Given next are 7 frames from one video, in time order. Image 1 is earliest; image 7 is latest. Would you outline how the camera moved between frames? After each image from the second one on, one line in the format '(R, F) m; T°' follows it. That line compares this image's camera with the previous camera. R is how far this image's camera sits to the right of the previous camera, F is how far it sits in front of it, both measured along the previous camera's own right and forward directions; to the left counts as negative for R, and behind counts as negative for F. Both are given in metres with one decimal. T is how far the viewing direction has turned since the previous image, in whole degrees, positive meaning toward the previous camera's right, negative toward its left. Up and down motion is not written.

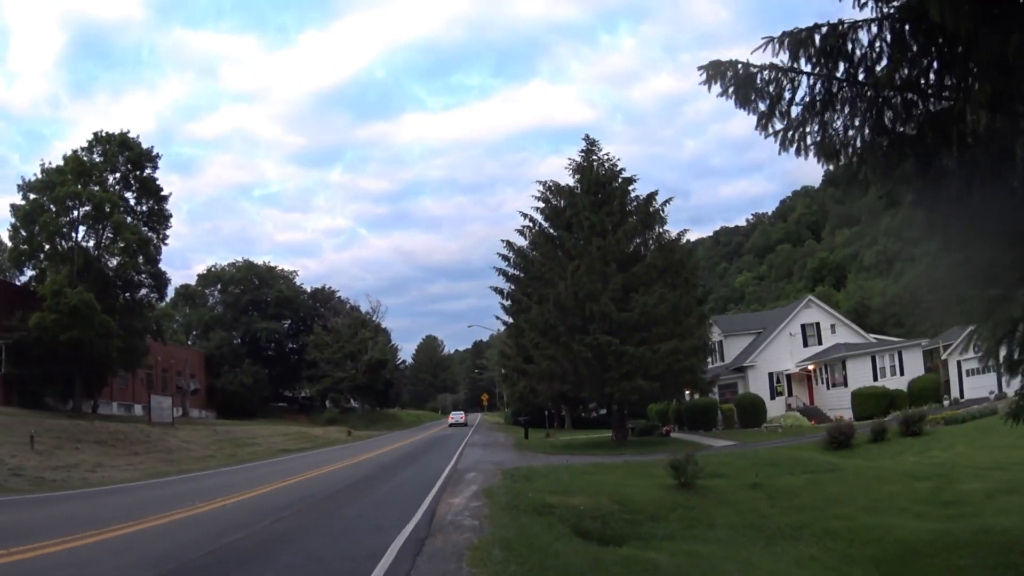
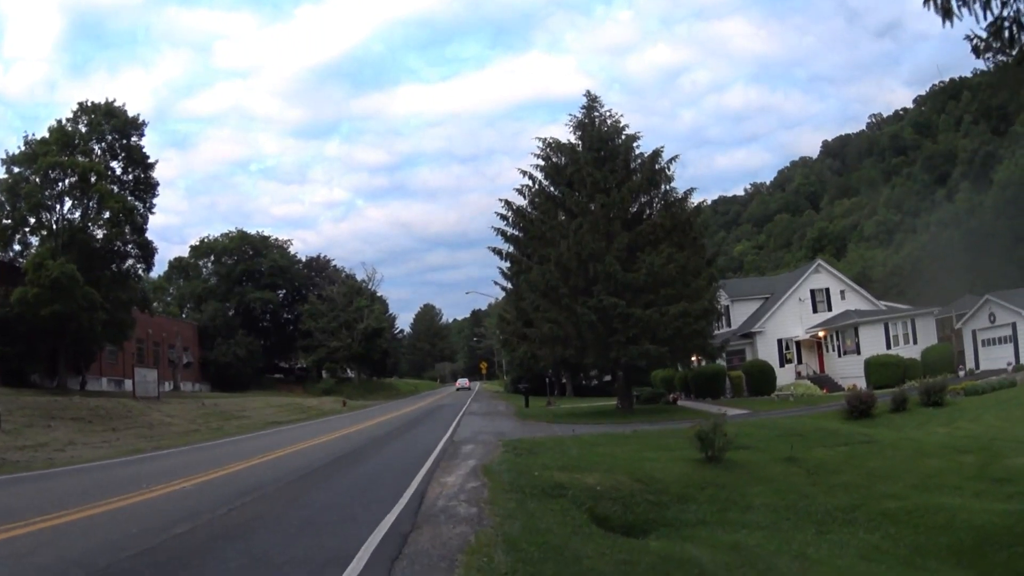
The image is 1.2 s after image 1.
(0.0, +1.9) m; 0°
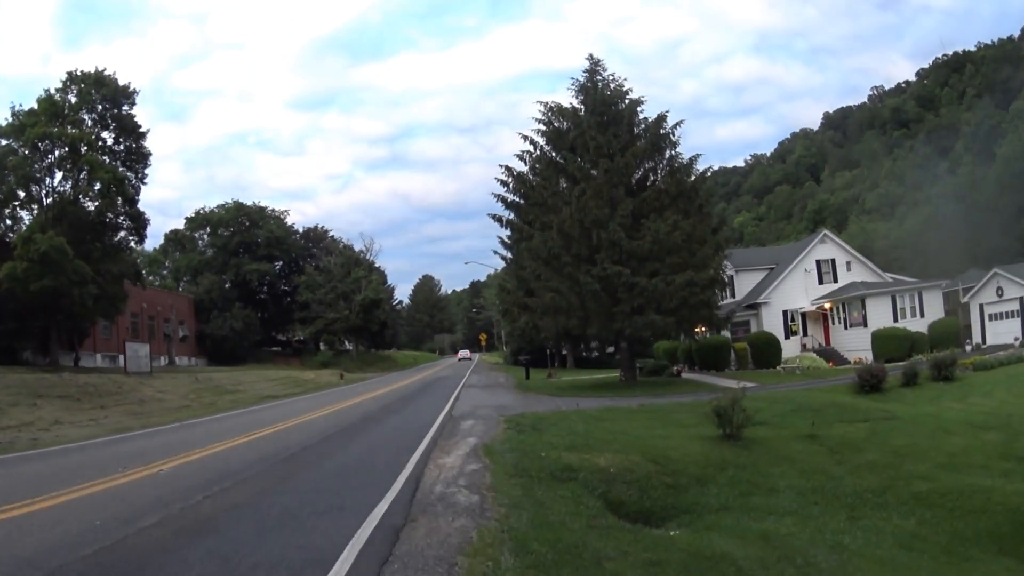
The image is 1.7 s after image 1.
(-0.1, +0.9) m; 0°
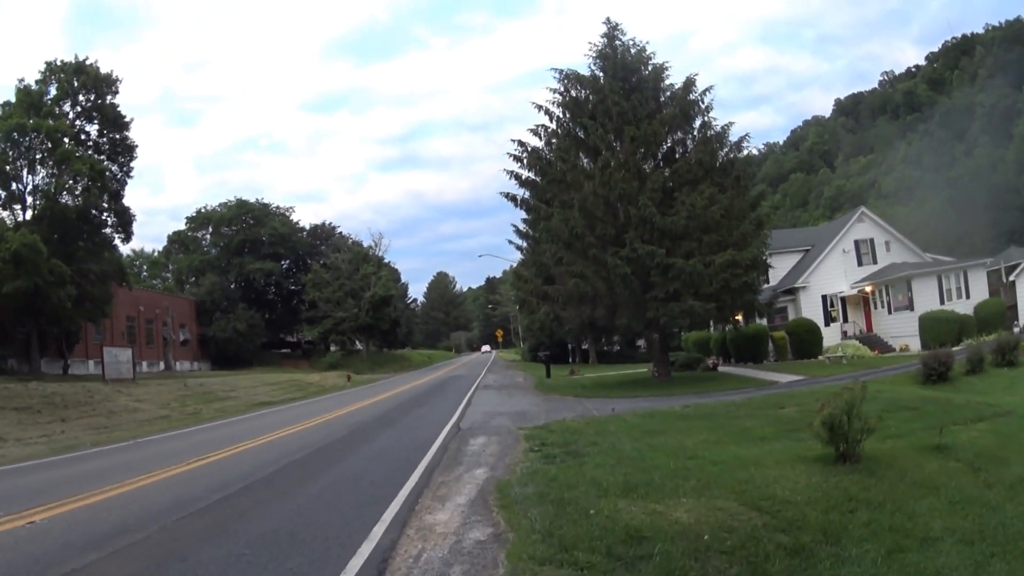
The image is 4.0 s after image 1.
(0.0, +3.5) m; -1°
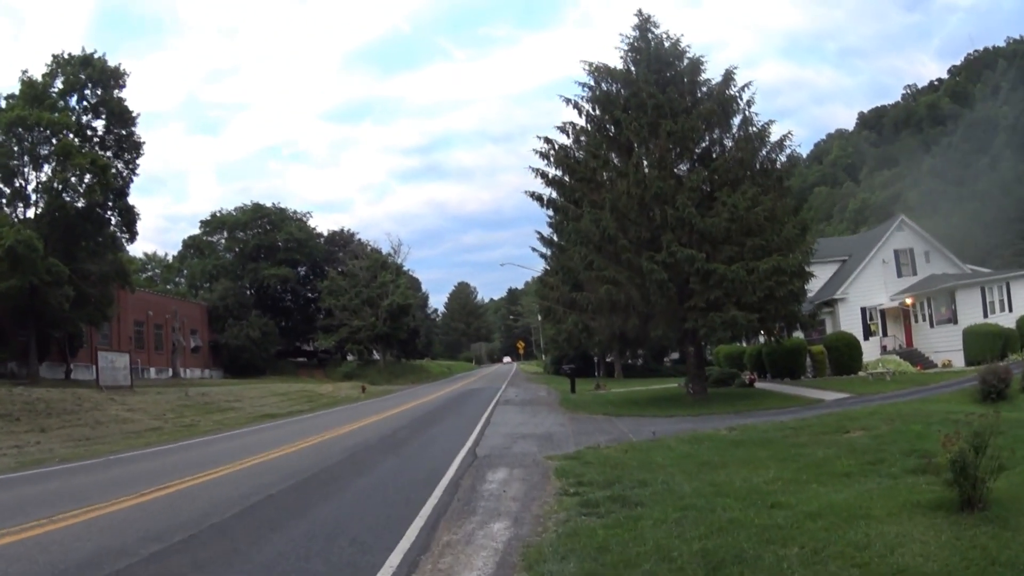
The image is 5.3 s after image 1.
(-0.1, +2.1) m; -1°
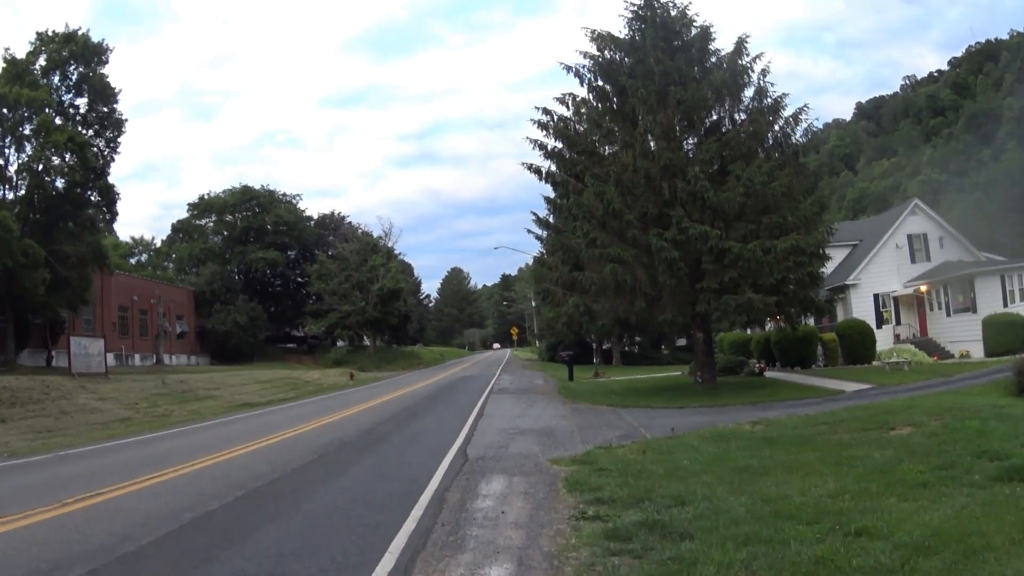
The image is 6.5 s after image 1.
(0.0, +1.8) m; 0°
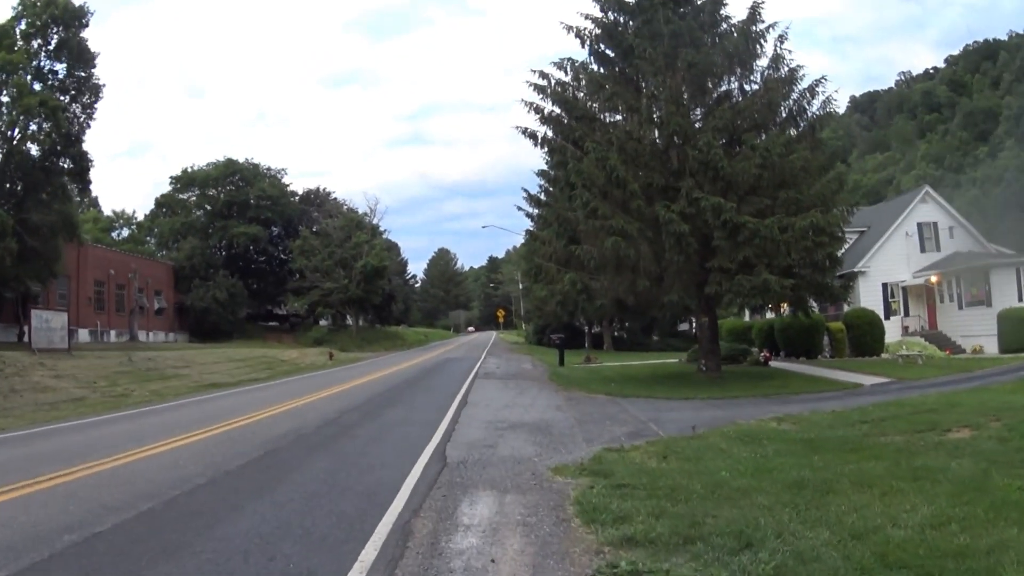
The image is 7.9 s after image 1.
(0.0, +1.9) m; +1°
